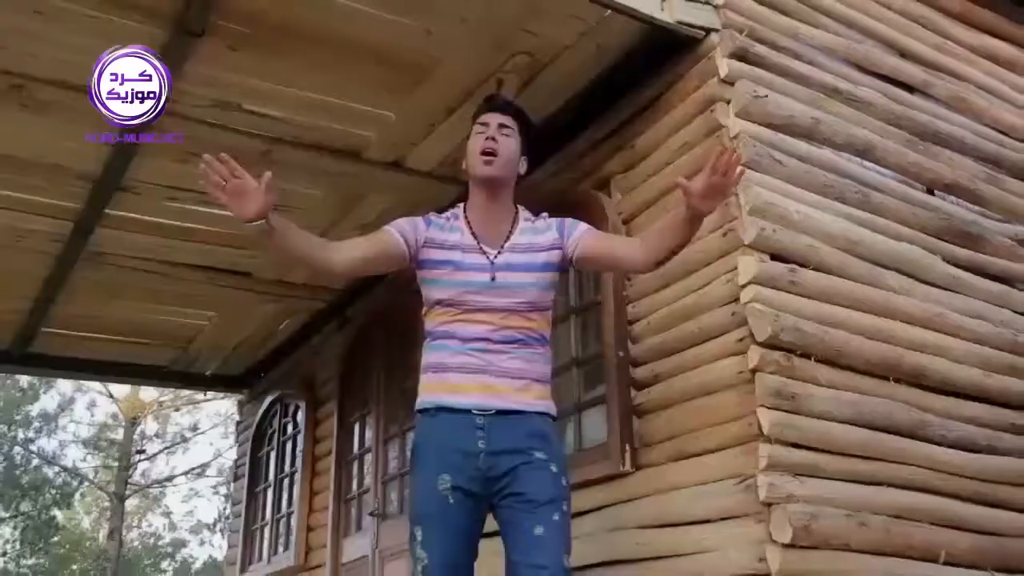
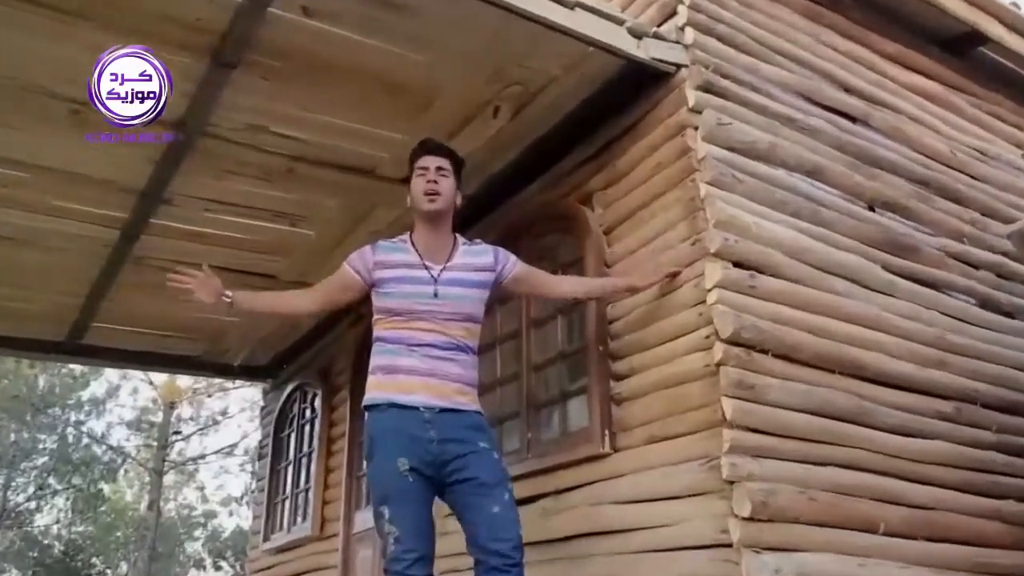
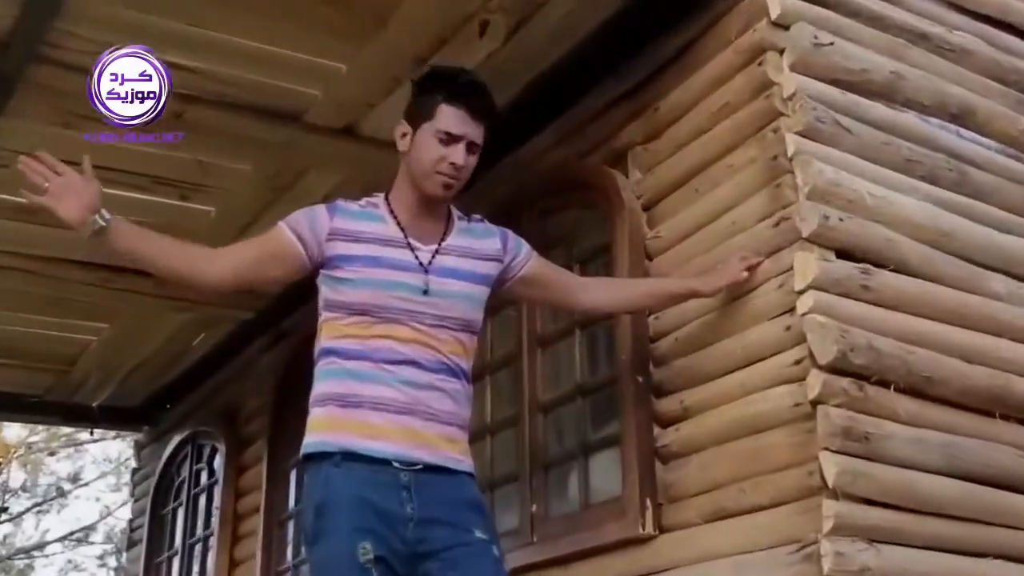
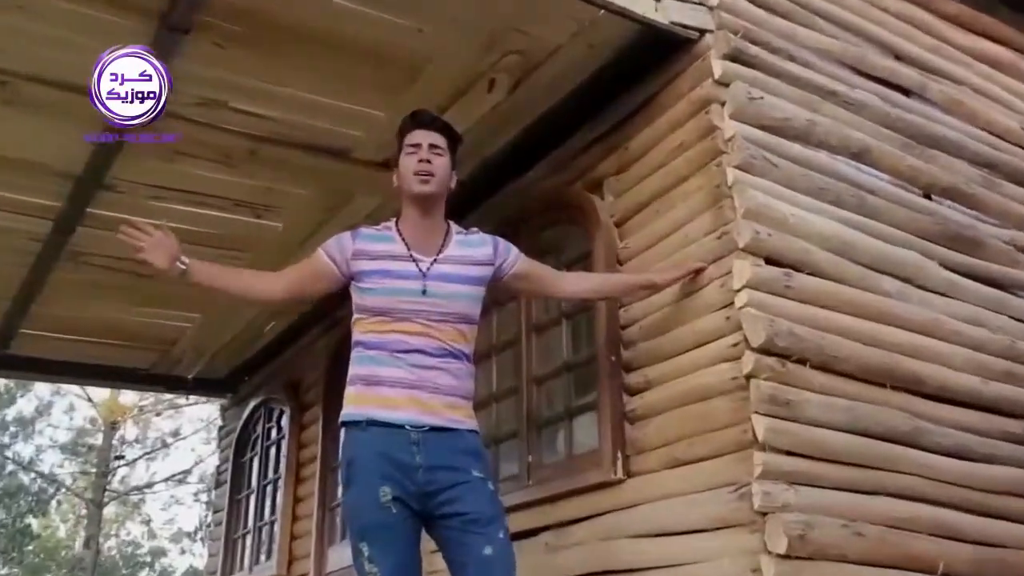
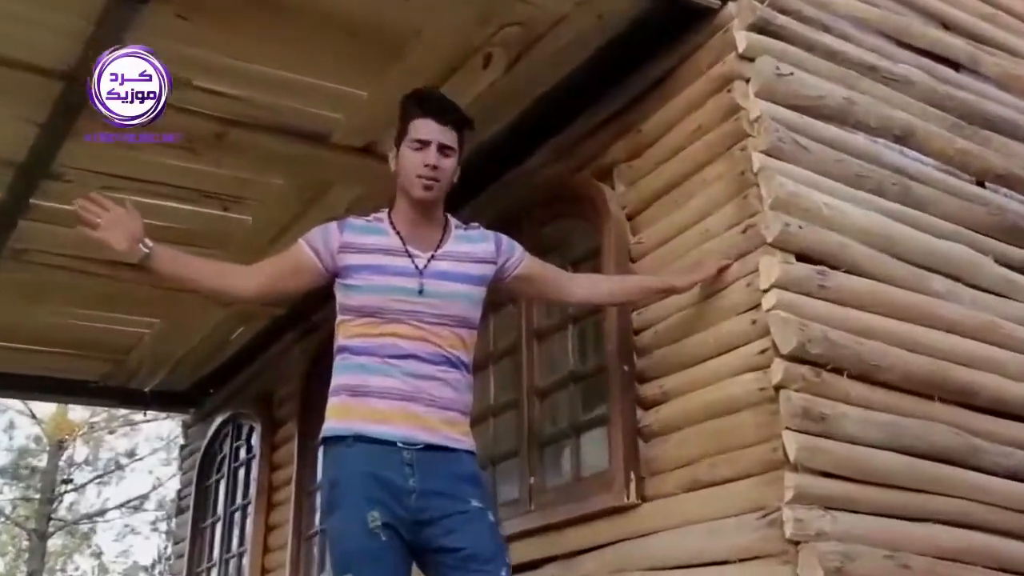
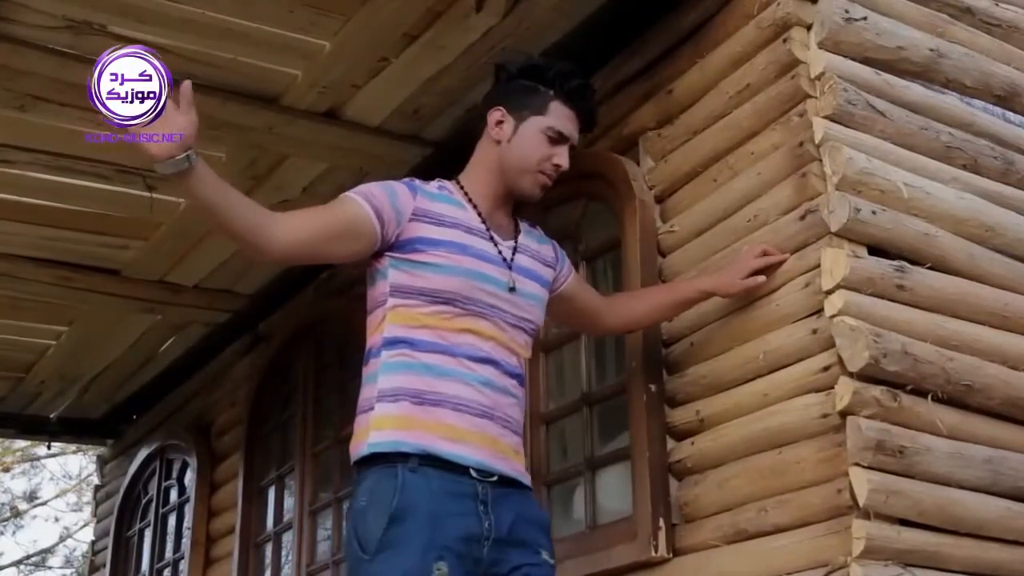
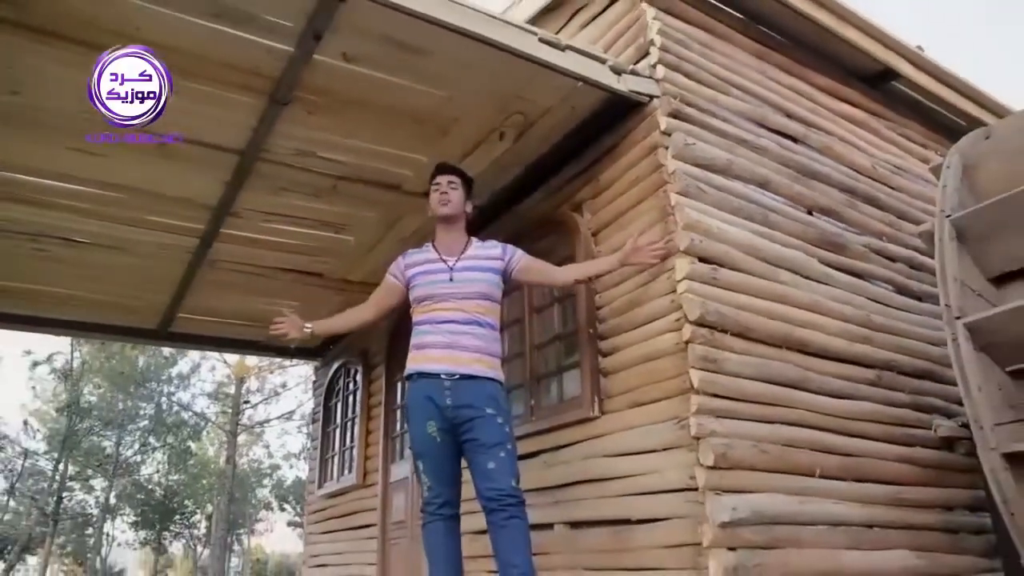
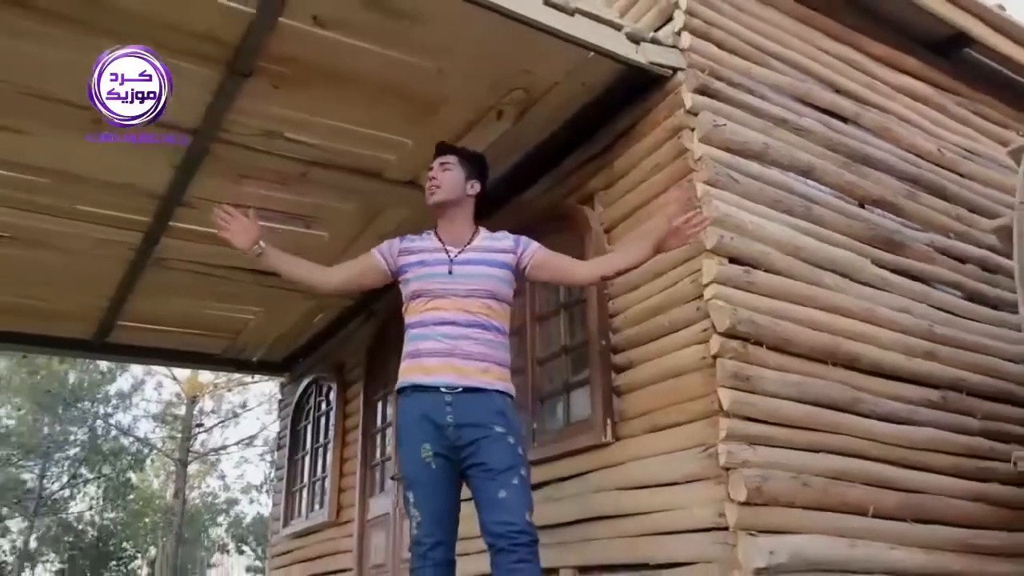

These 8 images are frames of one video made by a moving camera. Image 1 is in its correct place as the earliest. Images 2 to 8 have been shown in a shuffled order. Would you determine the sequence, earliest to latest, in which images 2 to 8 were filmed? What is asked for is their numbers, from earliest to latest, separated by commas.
8, 7, 2, 4, 5, 3, 6
